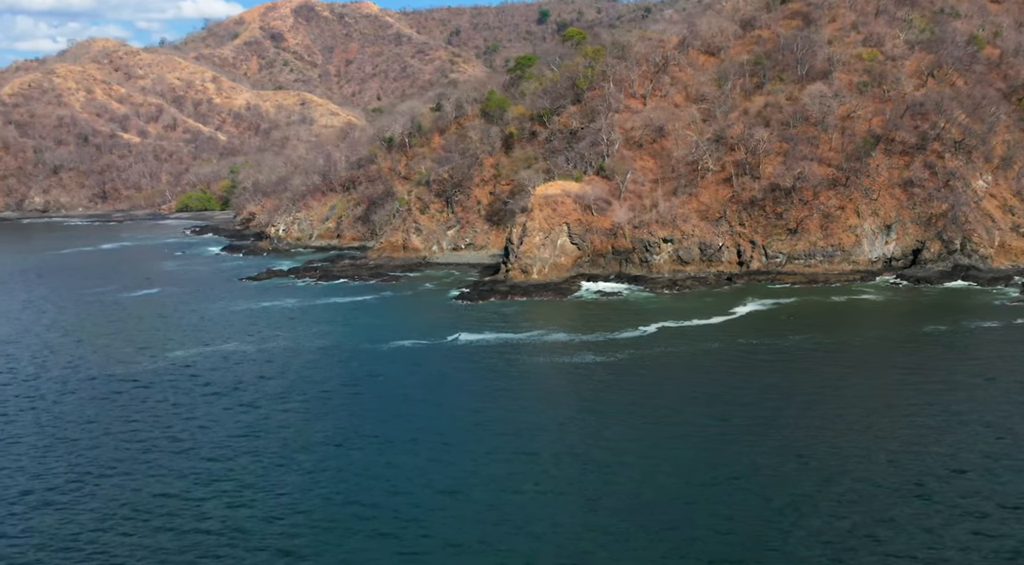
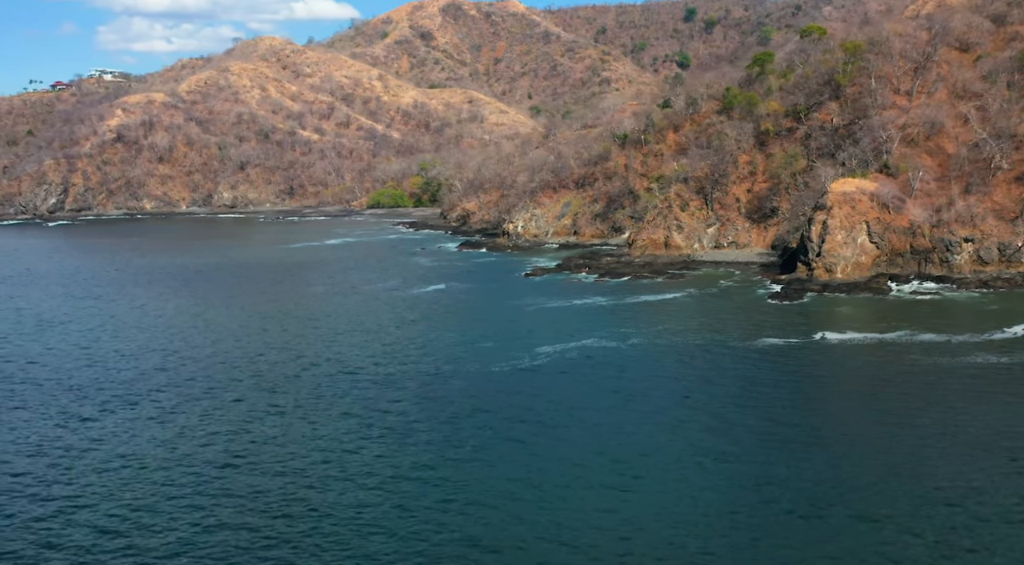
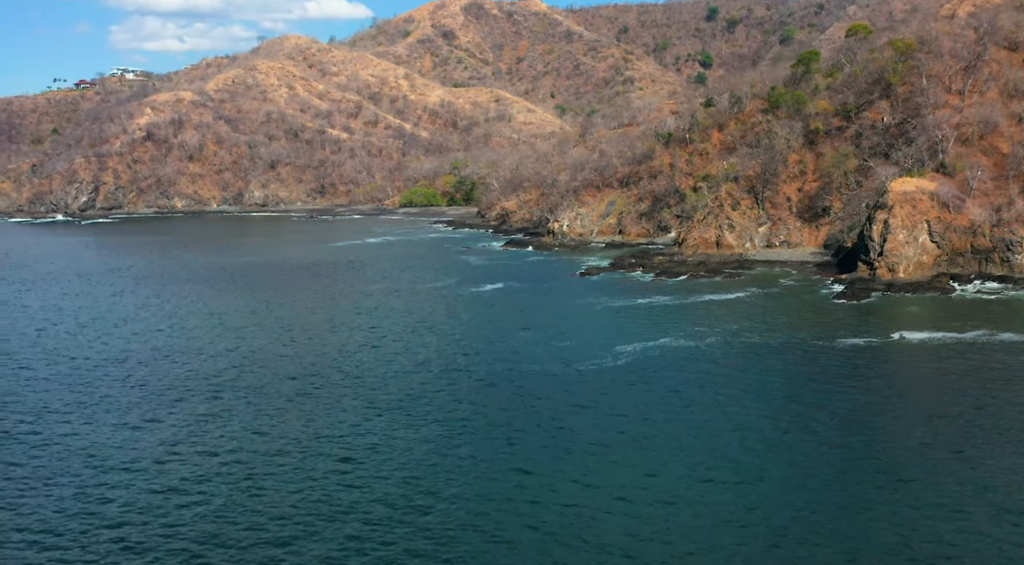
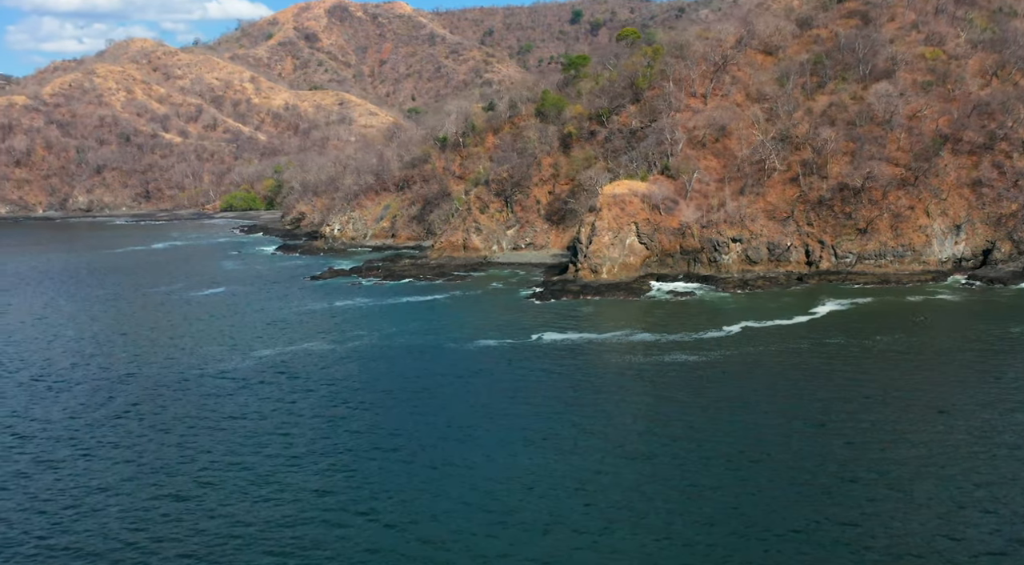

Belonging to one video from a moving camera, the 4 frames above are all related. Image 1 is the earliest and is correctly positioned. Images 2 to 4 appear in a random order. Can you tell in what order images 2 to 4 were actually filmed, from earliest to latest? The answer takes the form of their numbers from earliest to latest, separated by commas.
4, 2, 3
